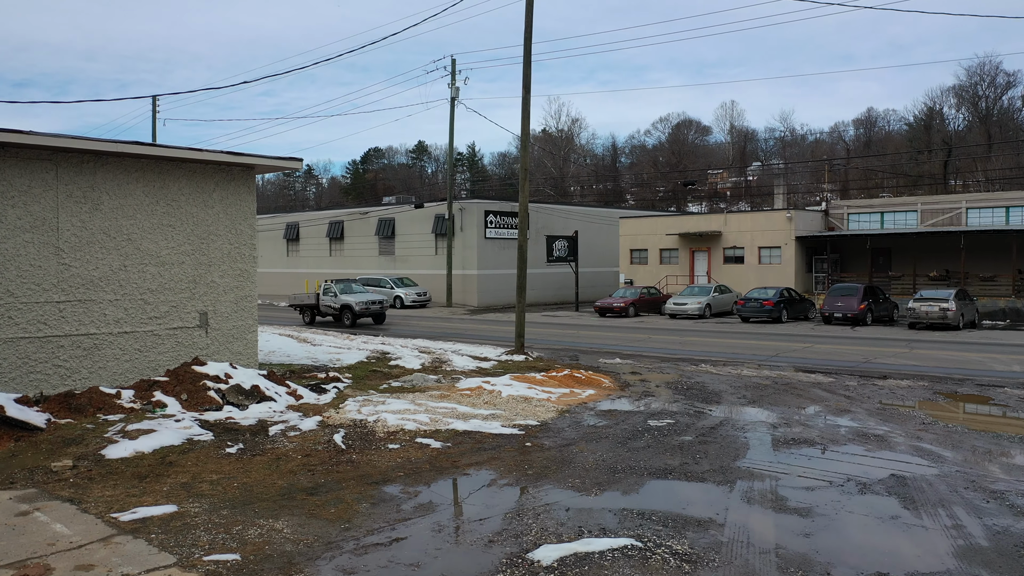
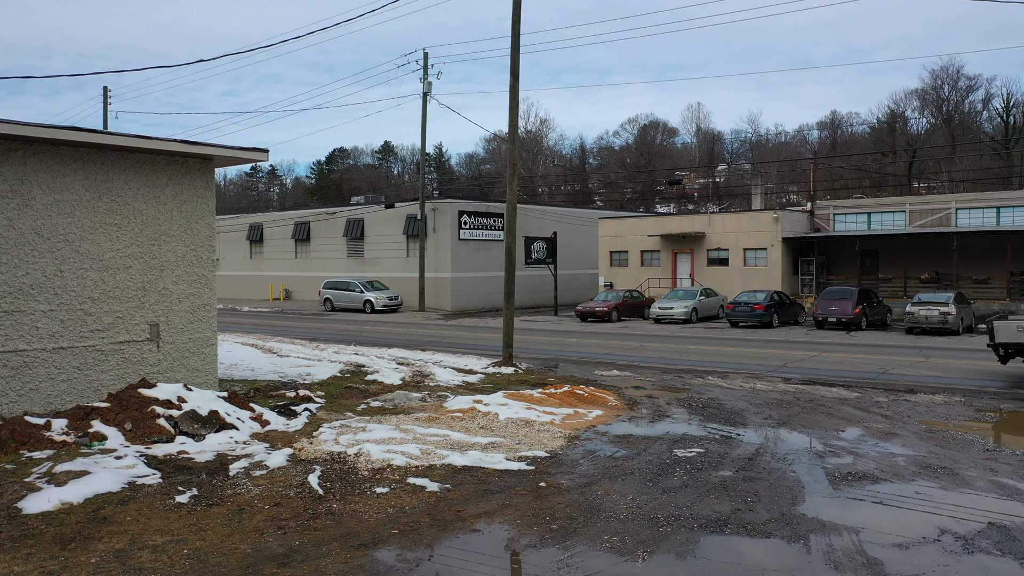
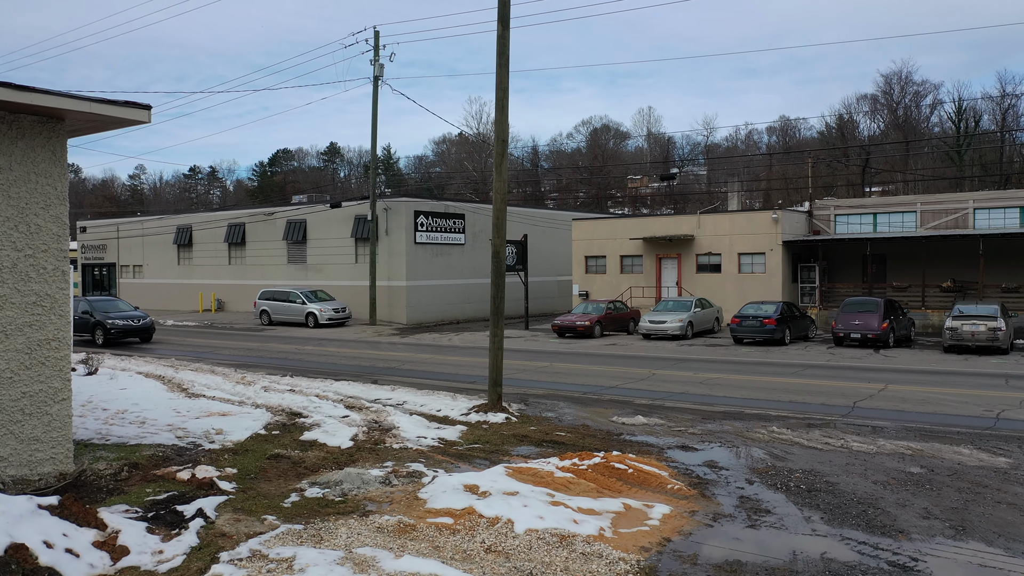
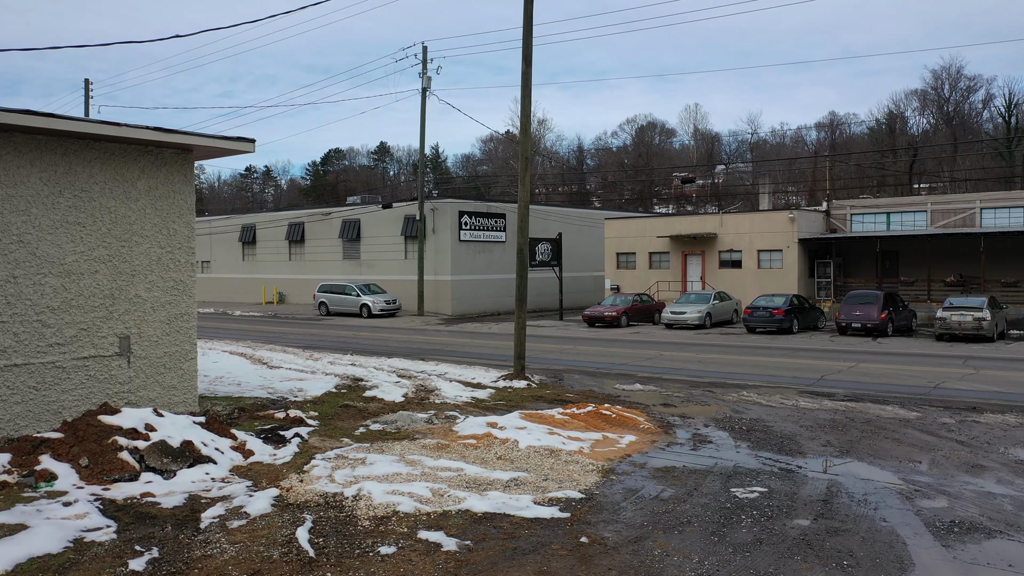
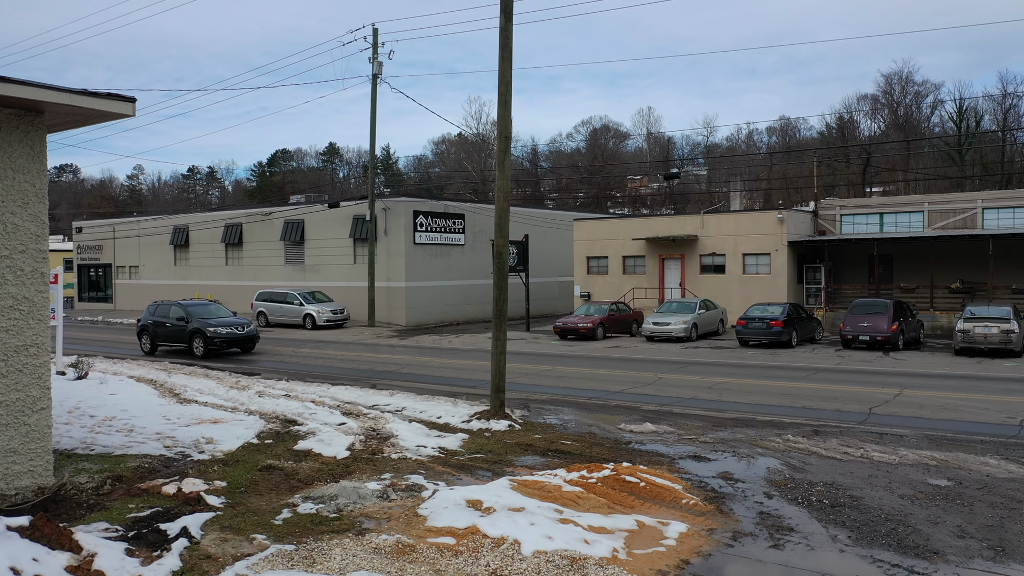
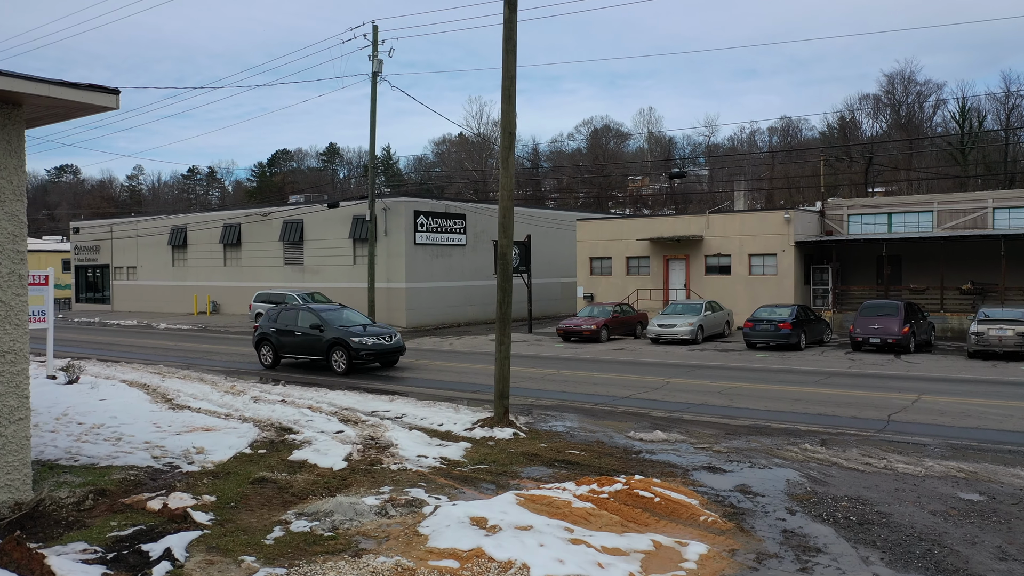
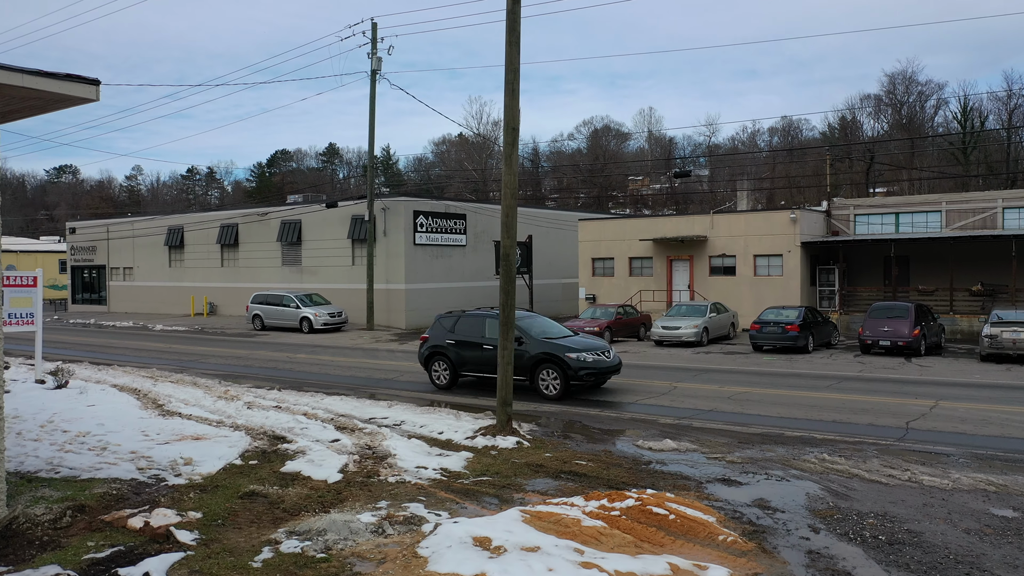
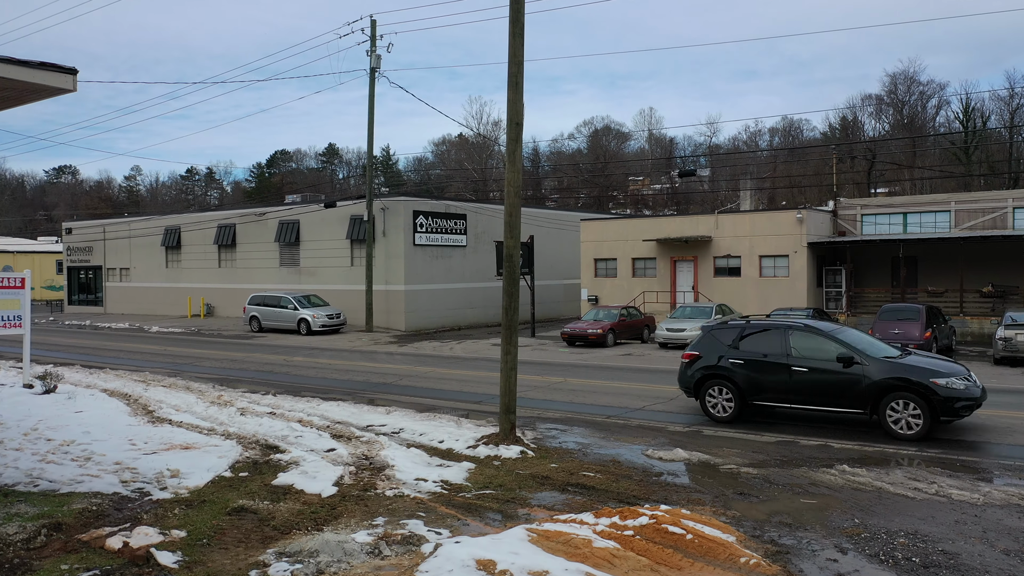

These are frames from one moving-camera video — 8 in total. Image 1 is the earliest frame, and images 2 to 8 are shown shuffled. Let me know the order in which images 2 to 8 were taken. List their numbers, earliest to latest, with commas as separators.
2, 4, 3, 5, 6, 7, 8
